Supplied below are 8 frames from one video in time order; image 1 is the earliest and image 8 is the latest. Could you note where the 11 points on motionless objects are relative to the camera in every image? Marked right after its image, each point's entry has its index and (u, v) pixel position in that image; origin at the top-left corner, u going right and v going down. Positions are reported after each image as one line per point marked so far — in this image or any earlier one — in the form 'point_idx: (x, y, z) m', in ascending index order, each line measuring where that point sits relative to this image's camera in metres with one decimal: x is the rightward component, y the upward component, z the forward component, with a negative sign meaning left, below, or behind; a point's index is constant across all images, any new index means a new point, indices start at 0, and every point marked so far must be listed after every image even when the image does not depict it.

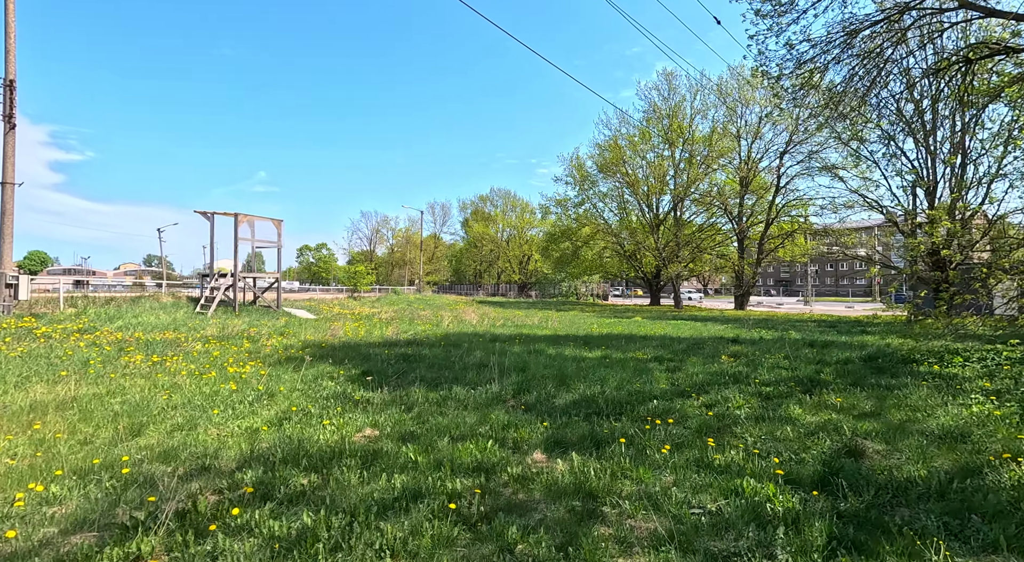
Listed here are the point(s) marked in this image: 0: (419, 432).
0: (-0.7, -1.1, +3.8) m
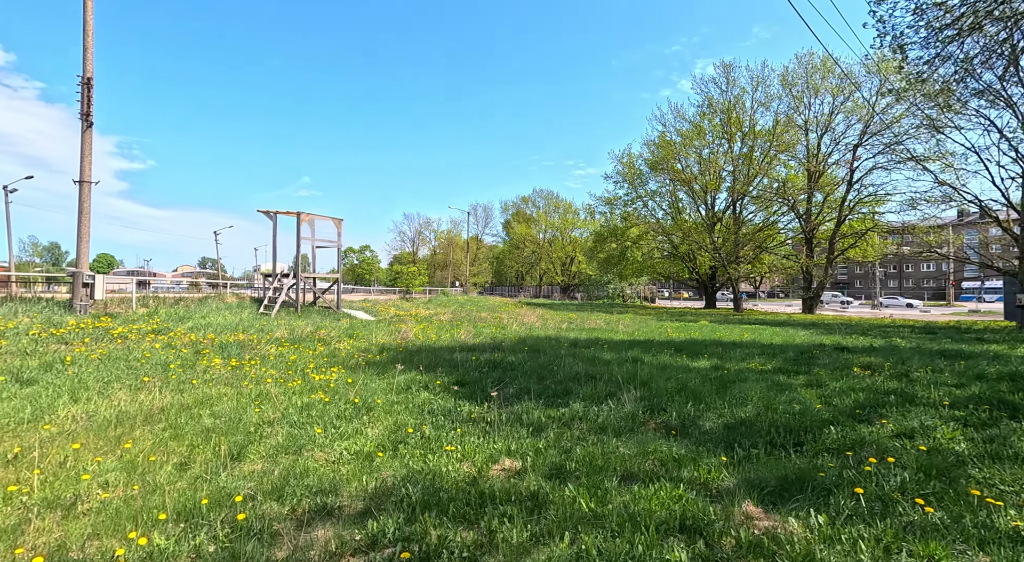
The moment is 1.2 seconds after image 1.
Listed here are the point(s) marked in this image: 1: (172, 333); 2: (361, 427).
0: (+0.3, -1.1, +3.1) m
1: (-7.5, -1.1, +12.1) m
2: (-1.2, -1.2, +4.4) m
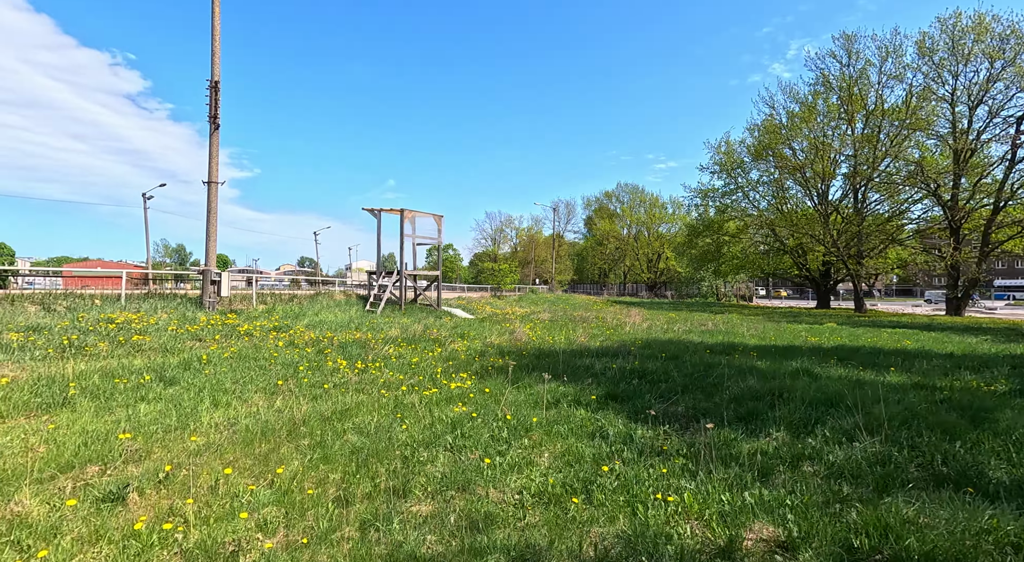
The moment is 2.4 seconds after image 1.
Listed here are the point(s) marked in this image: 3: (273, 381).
0: (+1.4, -1.1, +2.2) m
1: (-4.9, -1.1, +12.2) m
2: (+0.1, -1.2, +3.7) m
3: (-2.9, -1.2, +6.7) m
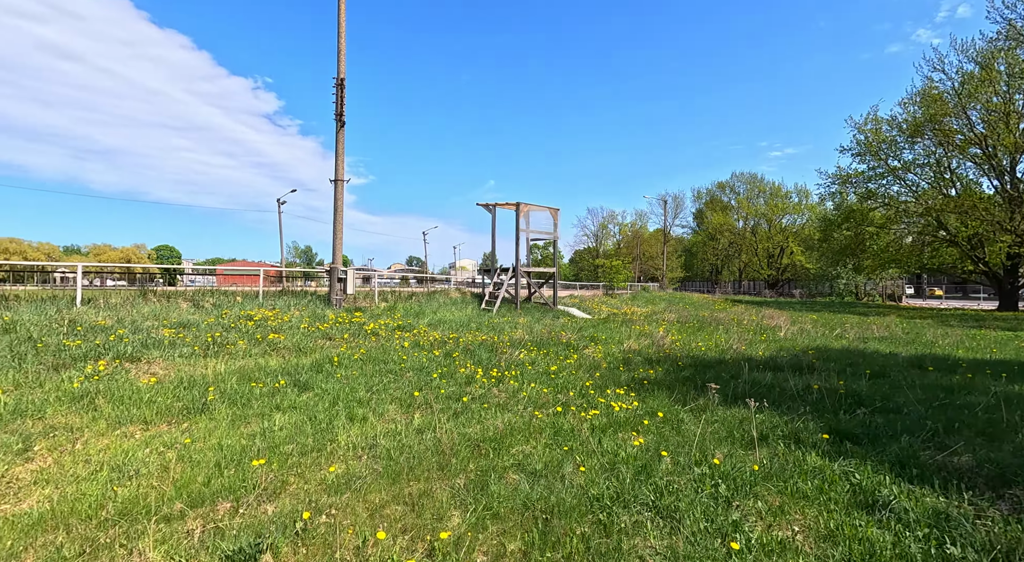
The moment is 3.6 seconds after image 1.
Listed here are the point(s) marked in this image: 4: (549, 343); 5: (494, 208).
0: (+2.3, -1.1, +0.9) m
1: (-2.1, -1.1, +11.9) m
2: (+1.2, -1.2, +2.6) m
3: (-1.1, -1.2, +6.0) m
4: (+0.7, -1.1, +9.8) m
5: (-0.6, +2.4, +17.8) m
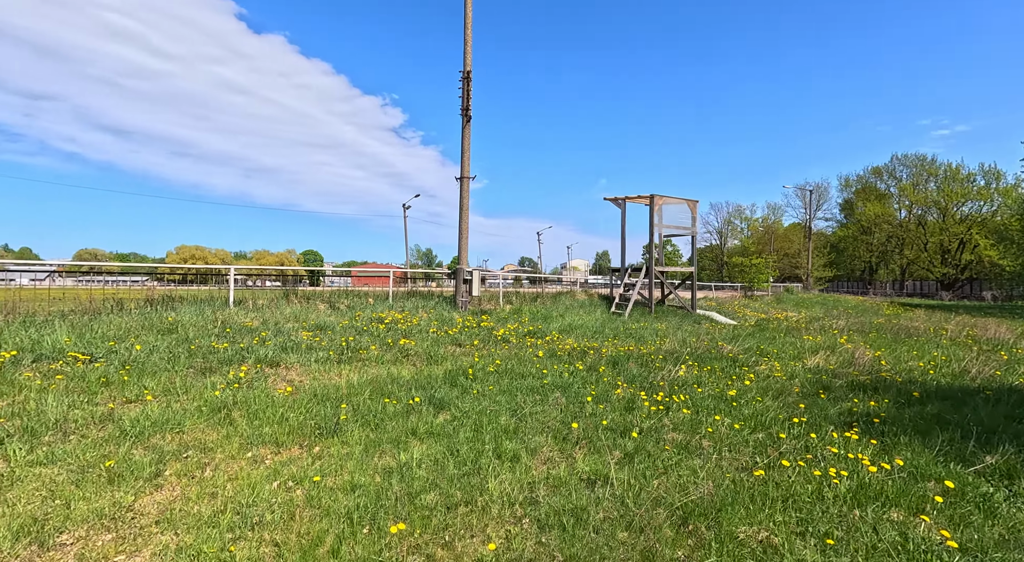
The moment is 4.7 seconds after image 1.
0: (+2.7, -1.1, -0.8) m
1: (+0.8, -1.1, +10.9) m
2: (+2.1, -1.2, +1.1) m
3: (+0.5, -1.2, +5.0) m
4: (+3.0, -1.2, +8.3) m
5: (+3.4, +2.3, +16.4) m
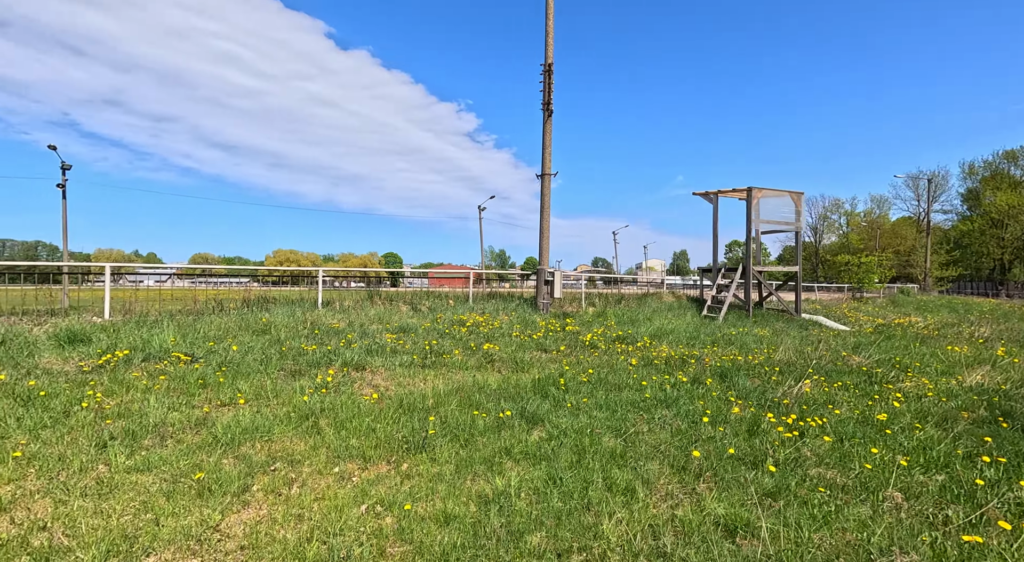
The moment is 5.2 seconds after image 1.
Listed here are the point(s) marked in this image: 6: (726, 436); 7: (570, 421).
0: (+2.8, -1.1, -1.7) m
1: (+2.4, -1.1, +10.2) m
2: (+2.4, -1.3, +0.3) m
3: (+1.3, -1.3, +4.3) m
4: (+4.3, -1.2, +7.3) m
5: (+5.8, +2.3, +15.2) m
6: (+1.8, -1.2, +4.5) m
7: (+0.6, -1.3, +5.2) m
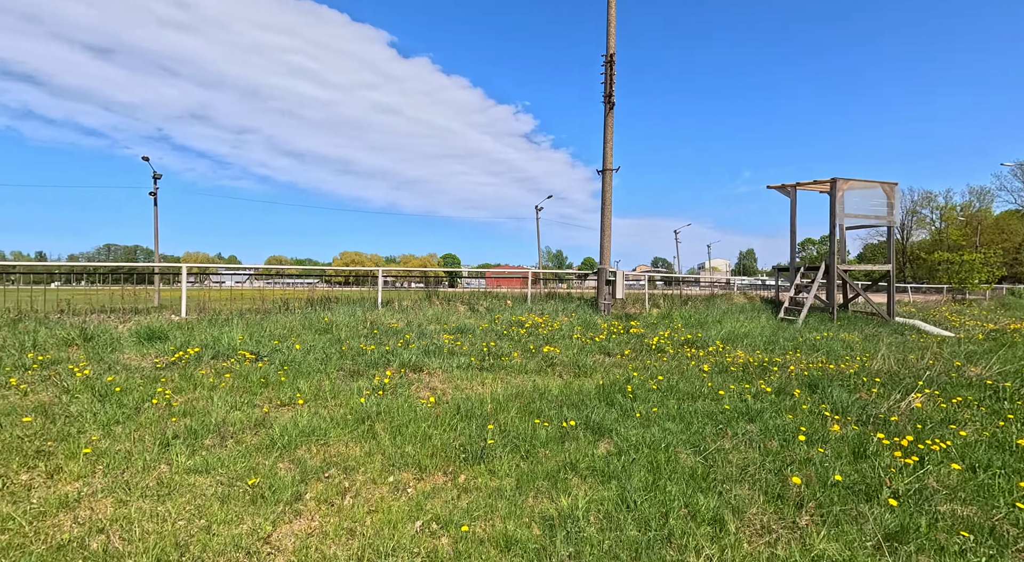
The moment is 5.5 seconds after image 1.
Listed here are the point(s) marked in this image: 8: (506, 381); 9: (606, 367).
0: (+2.6, -1.1, -2.4) m
1: (+3.5, -1.1, +9.5) m
2: (+2.4, -1.2, -0.4) m
3: (+1.8, -1.3, +3.8) m
4: (+5.1, -1.2, +6.4) m
5: (+7.4, +2.3, +14.2) m
6: (+2.3, -1.2, +3.9) m
7: (+1.1, -1.3, +4.7) m
8: (-0.1, -1.4, +7.4) m
9: (+1.4, -1.3, +8.2) m
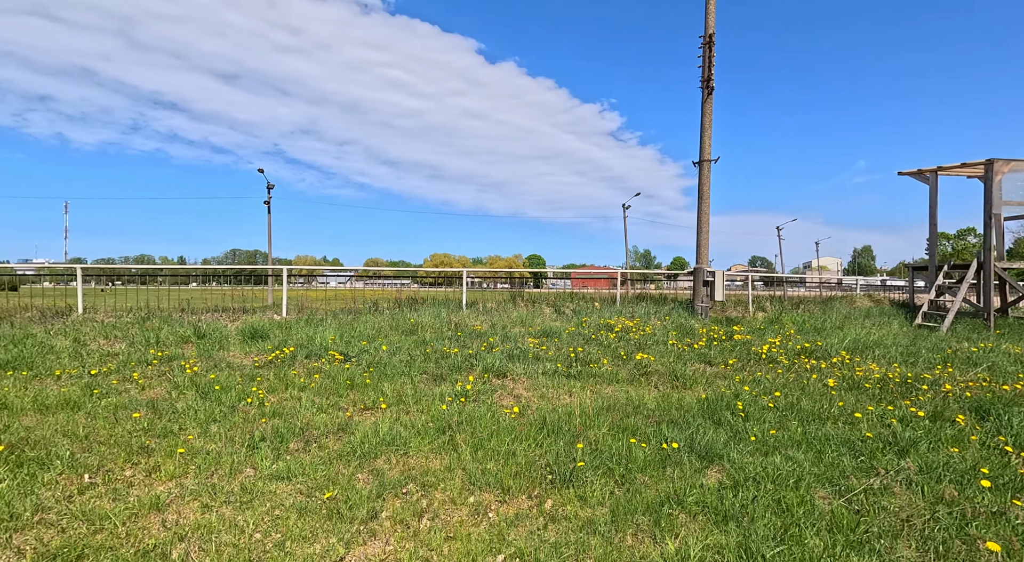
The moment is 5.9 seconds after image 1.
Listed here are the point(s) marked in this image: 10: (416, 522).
0: (+2.2, -1.1, -3.2) m
1: (+4.9, -1.2, +8.3) m
2: (+2.3, -1.2, -1.2) m
3: (+2.3, -1.3, +3.0) m
4: (+6.0, -1.2, +5.0) m
5: (+9.5, +2.3, +12.3) m
6: (+2.8, -1.2, +3.0) m
7: (+1.8, -1.3, +4.0) m
8: (+1.0, -1.4, +6.8) m
9: (+2.7, -1.3, +7.4) m
10: (-0.7, -1.6, +3.7) m
